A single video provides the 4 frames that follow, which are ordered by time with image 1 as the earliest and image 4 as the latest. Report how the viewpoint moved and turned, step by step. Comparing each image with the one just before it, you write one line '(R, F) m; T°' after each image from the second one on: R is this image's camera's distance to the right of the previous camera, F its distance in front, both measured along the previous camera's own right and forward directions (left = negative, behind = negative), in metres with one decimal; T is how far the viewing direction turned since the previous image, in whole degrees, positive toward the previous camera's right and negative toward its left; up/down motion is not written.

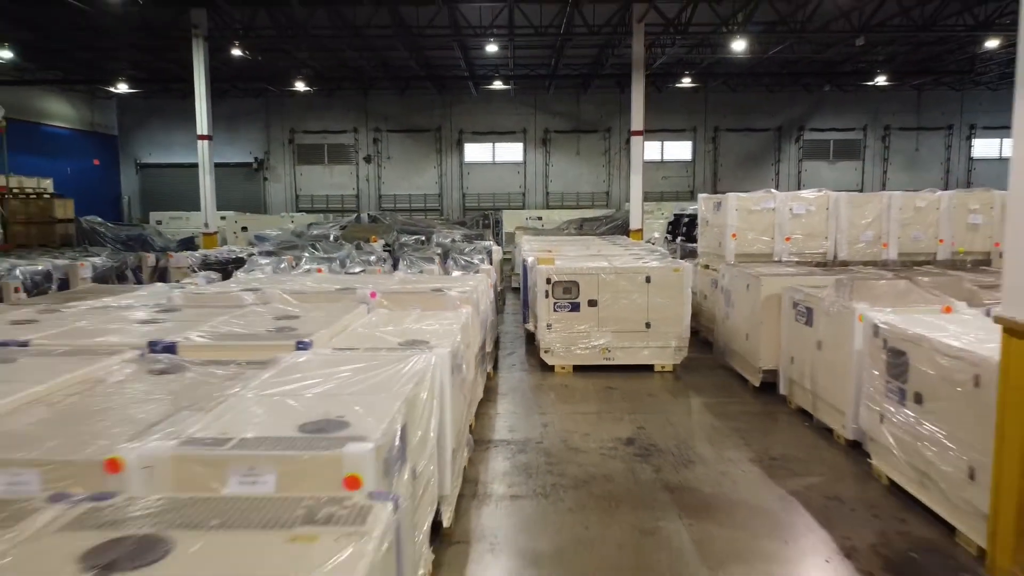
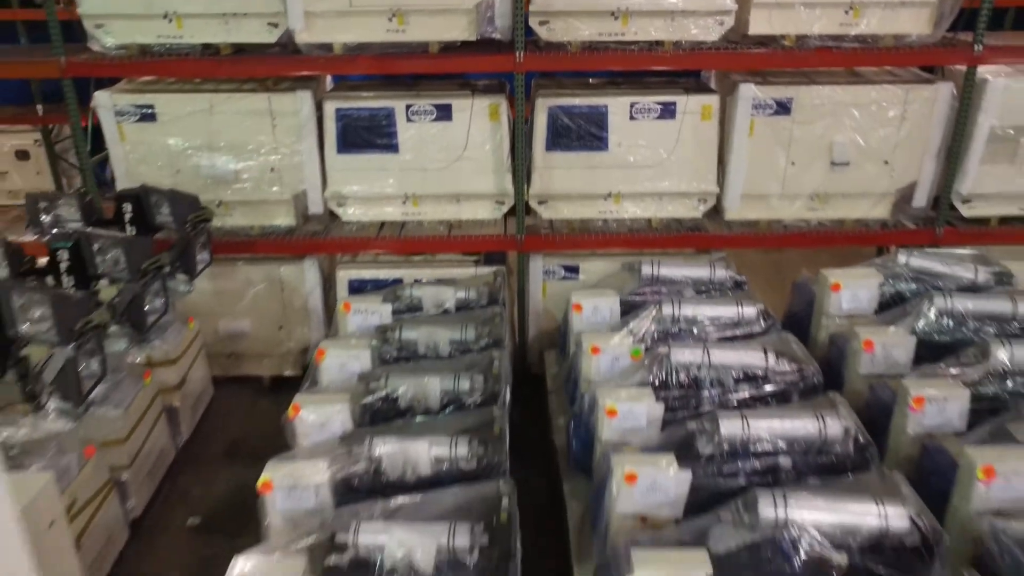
(+0.1, -1.8) m; -5°
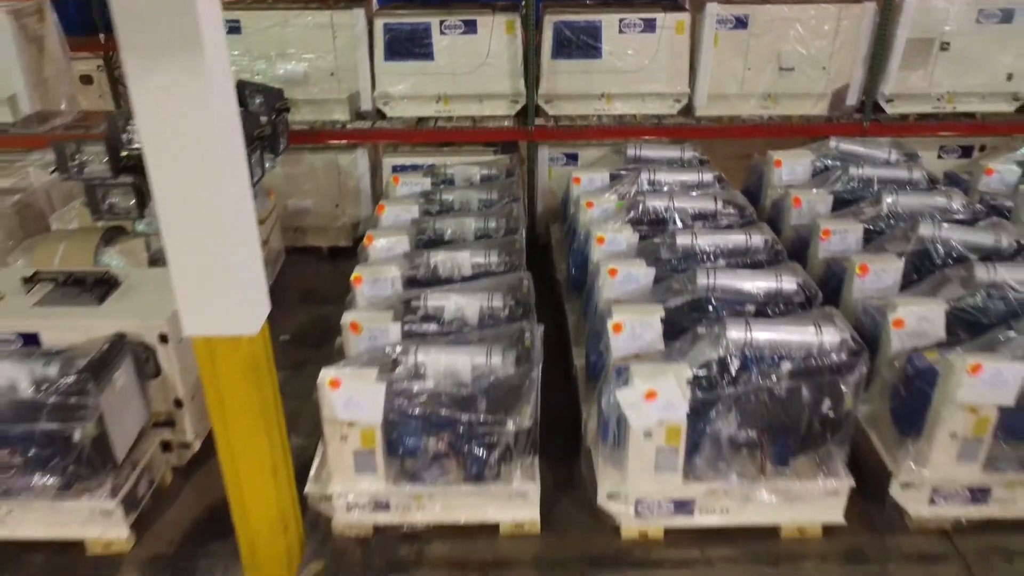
(0.0, -0.6) m; 0°
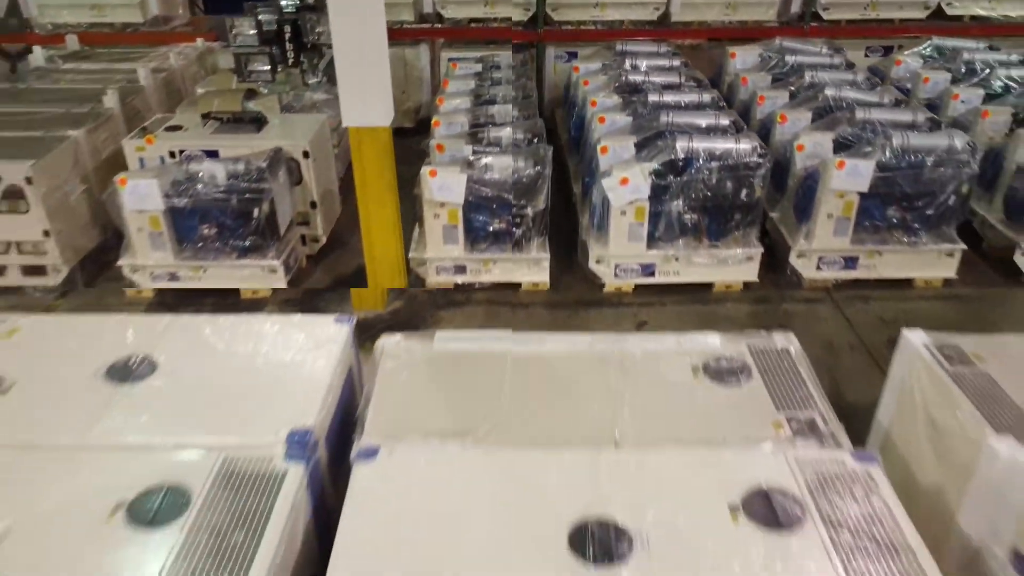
(-0.1, -0.8) m; 0°
